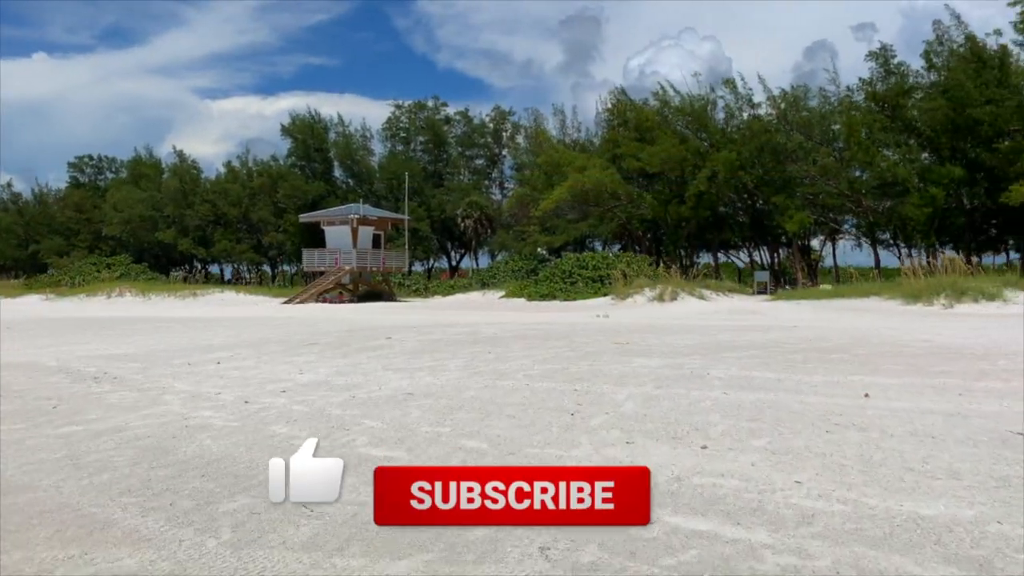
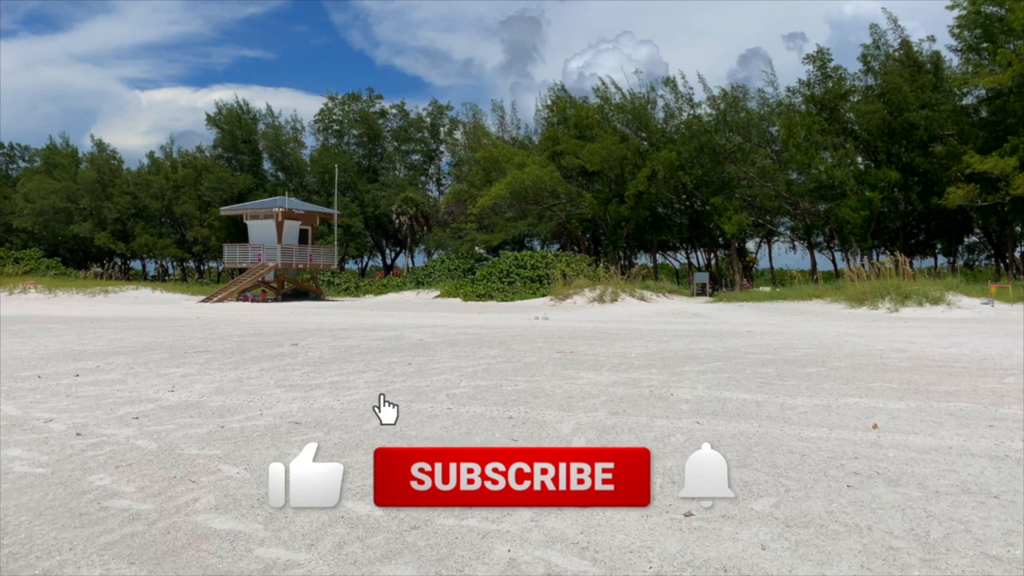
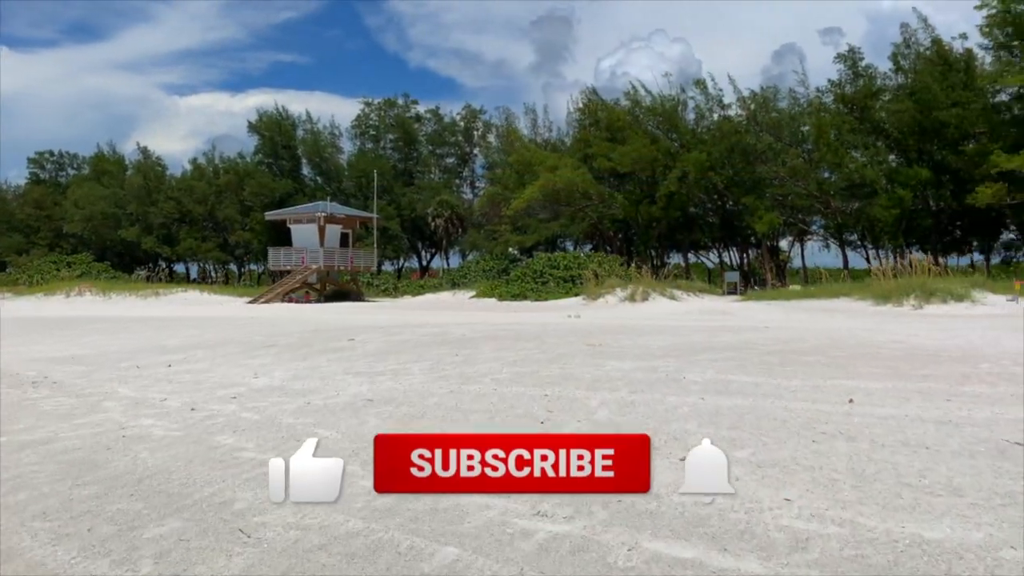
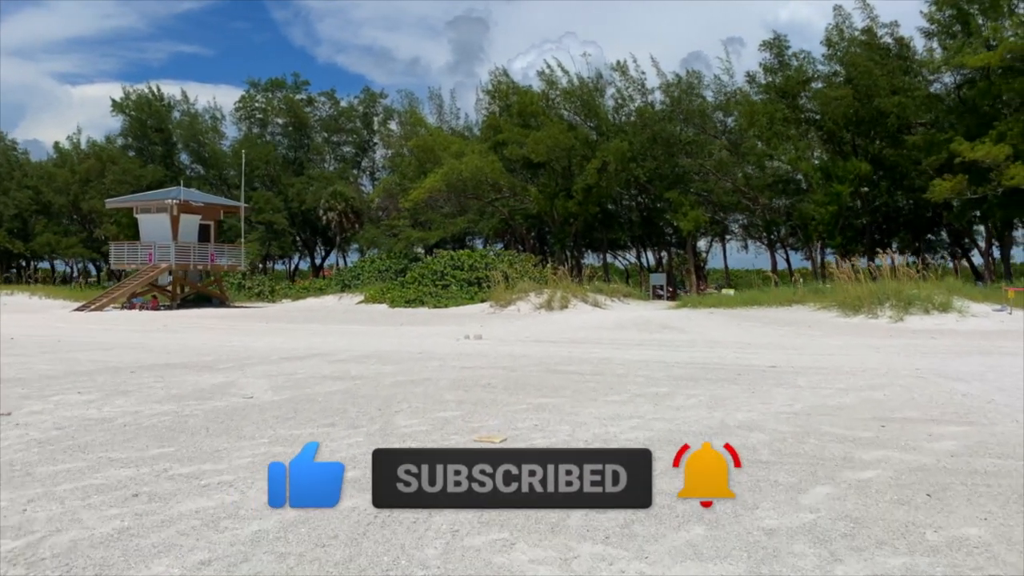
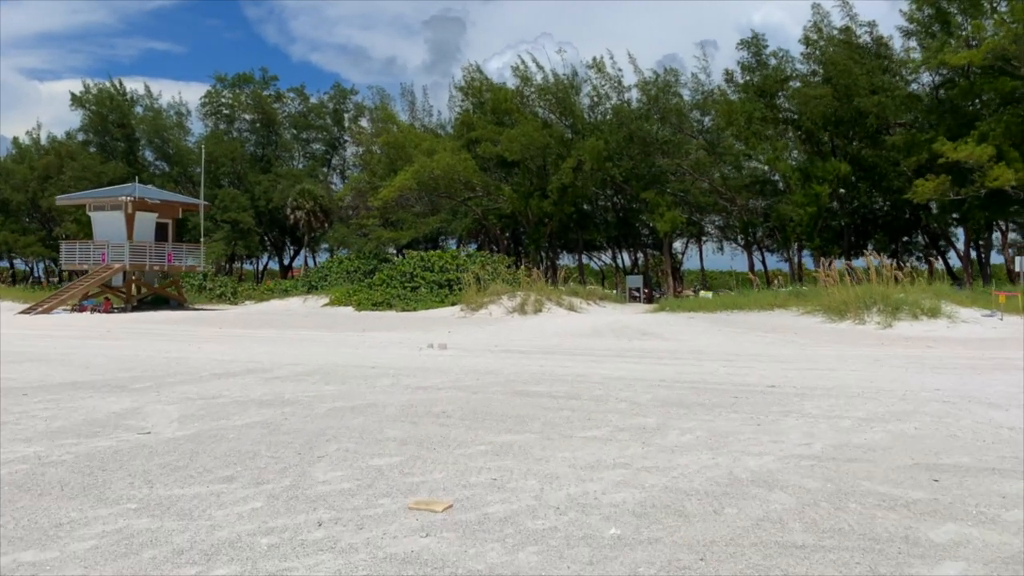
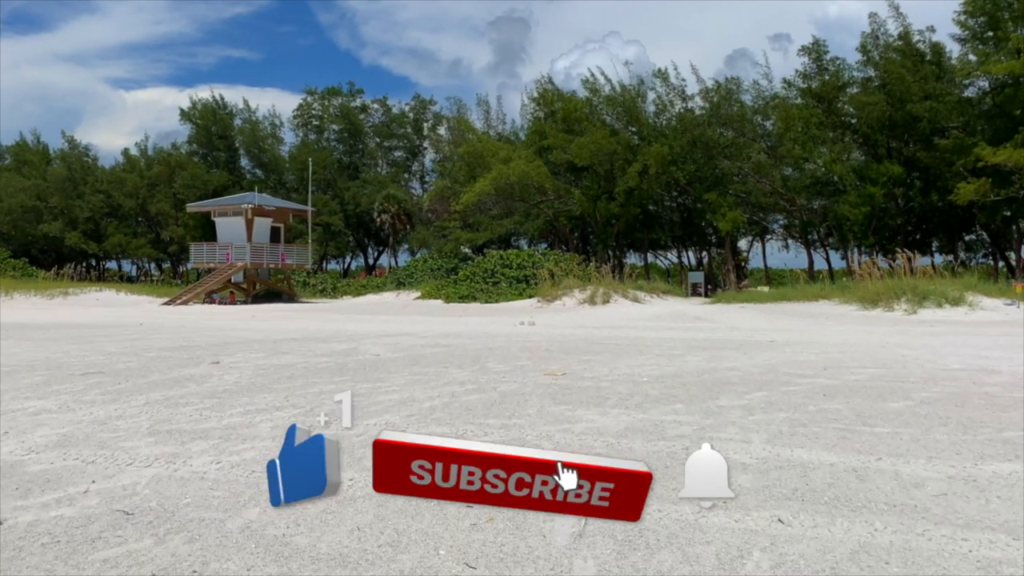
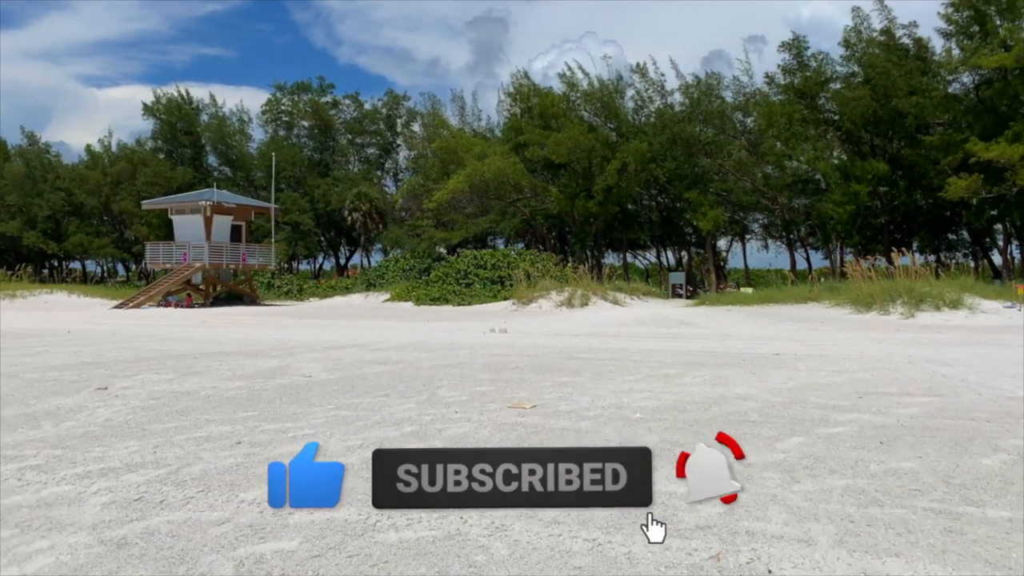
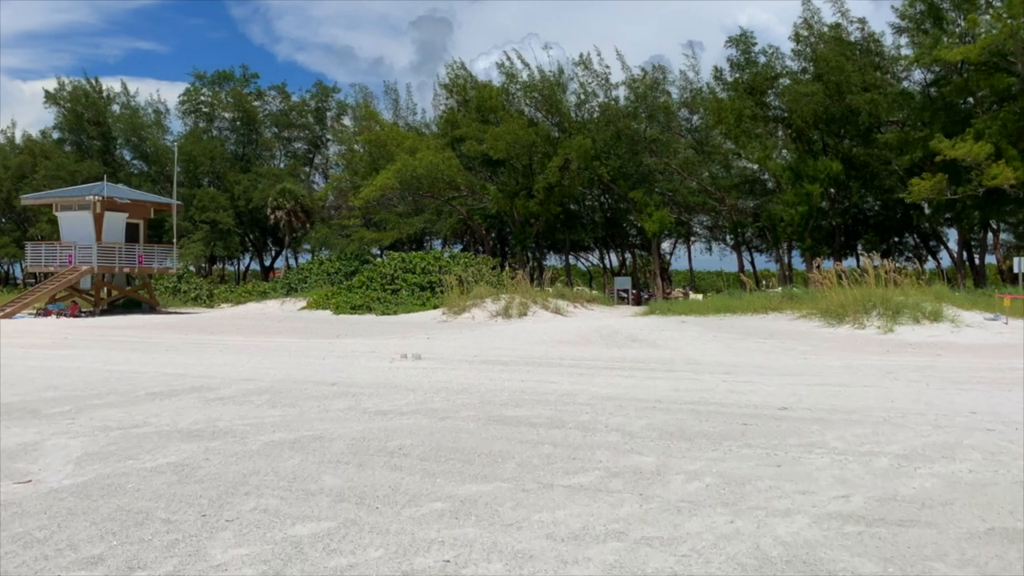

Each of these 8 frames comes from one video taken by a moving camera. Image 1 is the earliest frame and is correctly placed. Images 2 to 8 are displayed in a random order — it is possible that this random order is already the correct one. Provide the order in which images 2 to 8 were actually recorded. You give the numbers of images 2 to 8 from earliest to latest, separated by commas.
3, 2, 6, 7, 4, 5, 8
